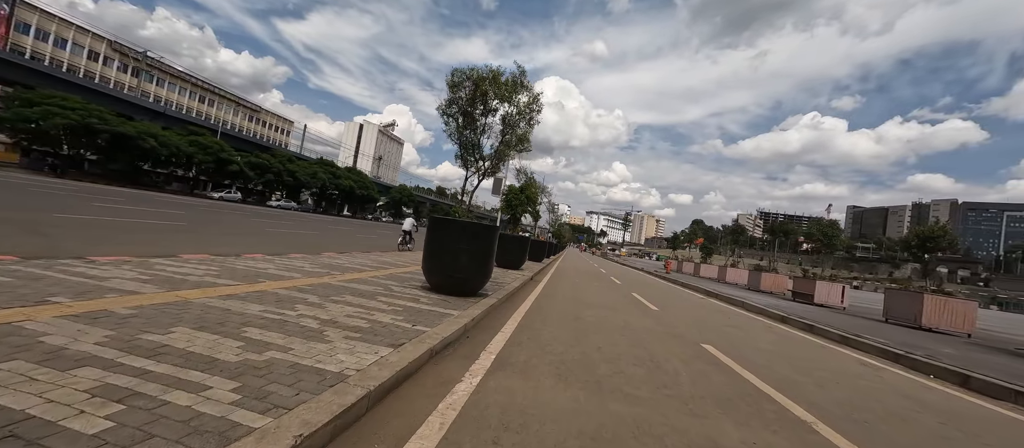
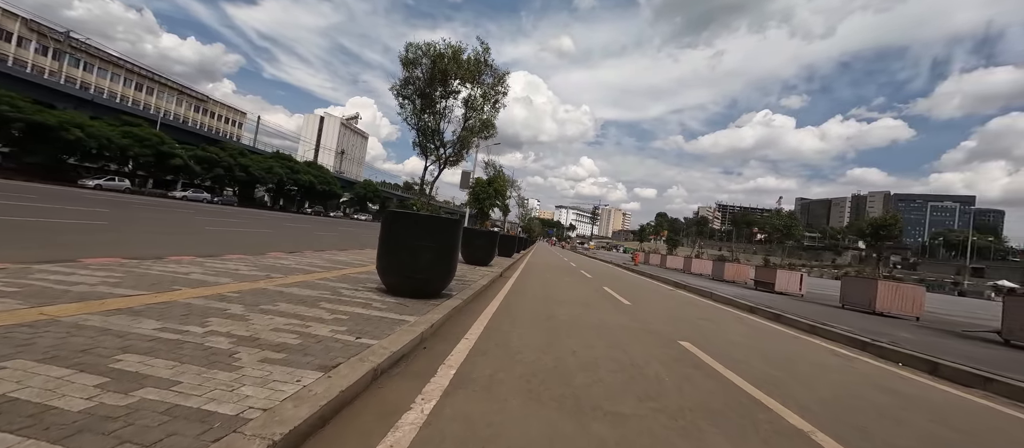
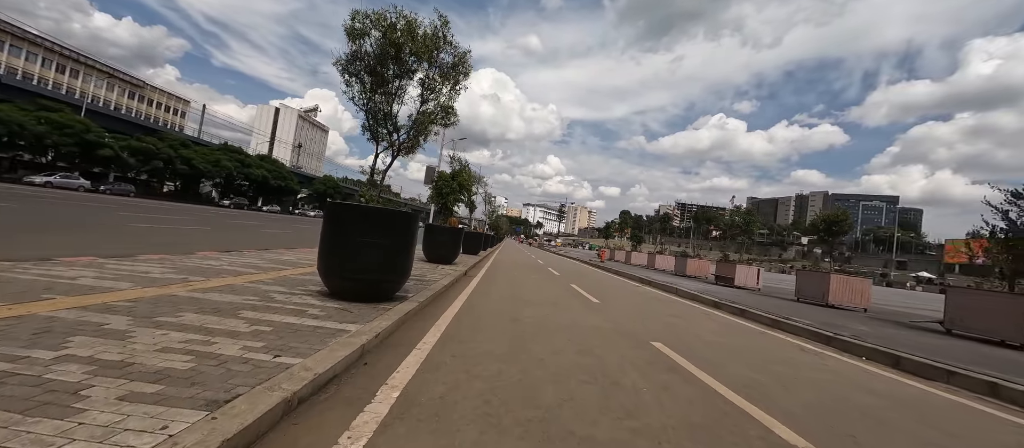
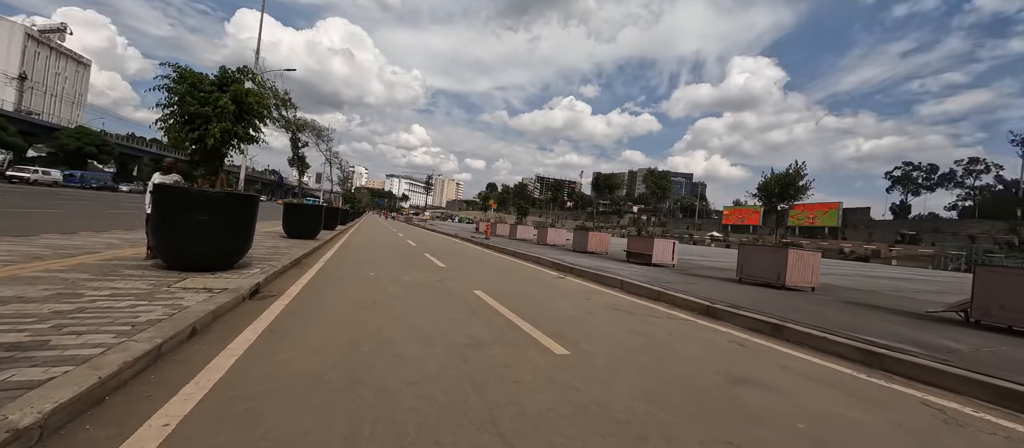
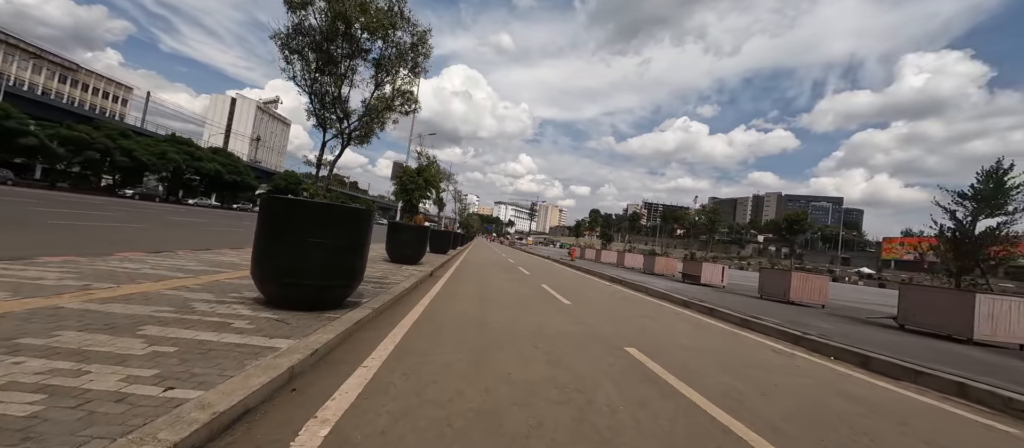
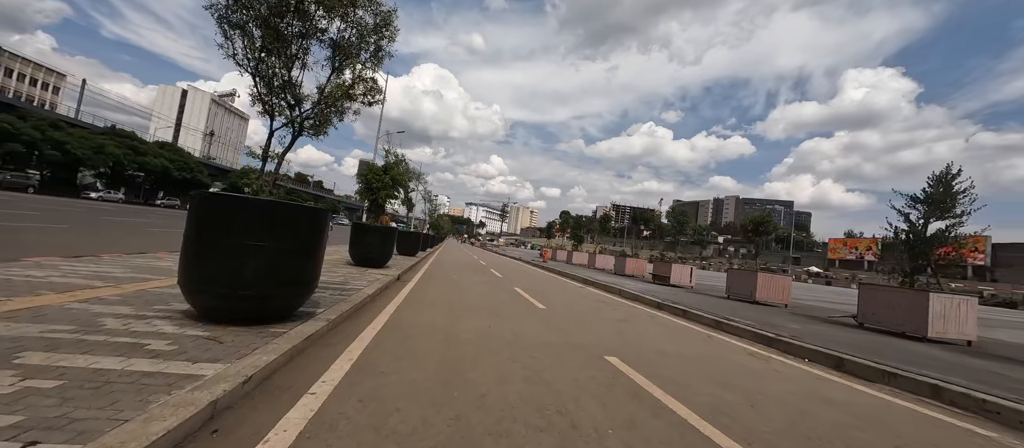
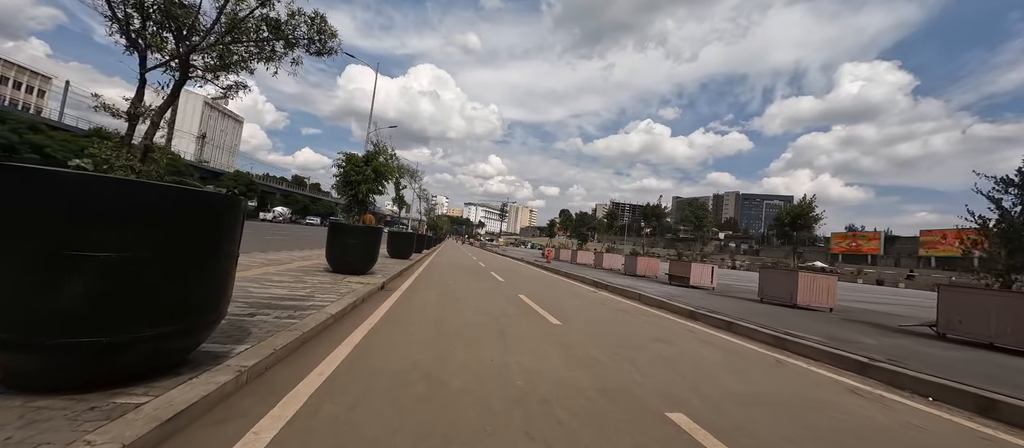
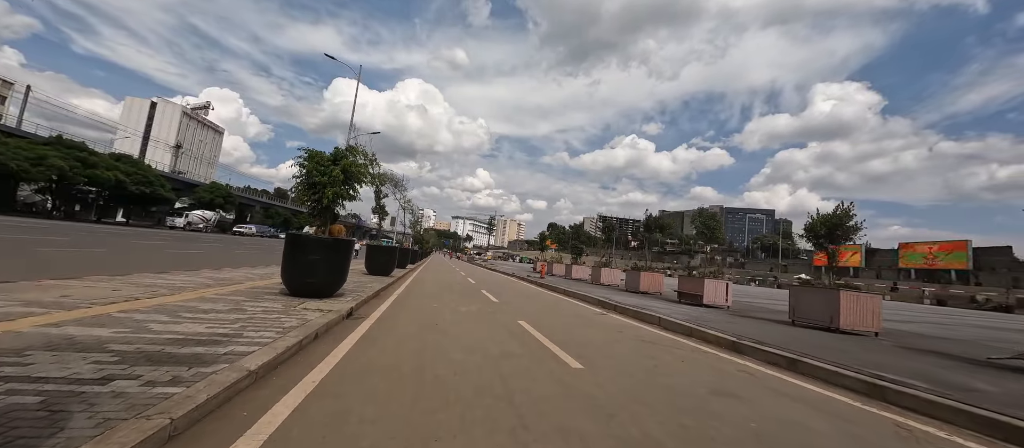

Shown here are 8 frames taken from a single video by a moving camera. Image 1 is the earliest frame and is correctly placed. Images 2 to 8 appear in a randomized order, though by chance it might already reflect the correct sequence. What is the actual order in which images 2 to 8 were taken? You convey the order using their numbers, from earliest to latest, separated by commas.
2, 3, 5, 6, 7, 8, 4
